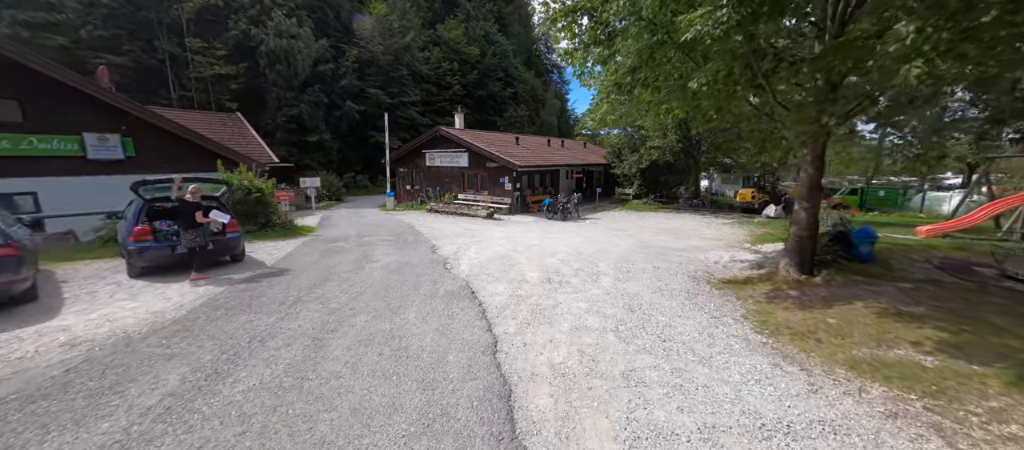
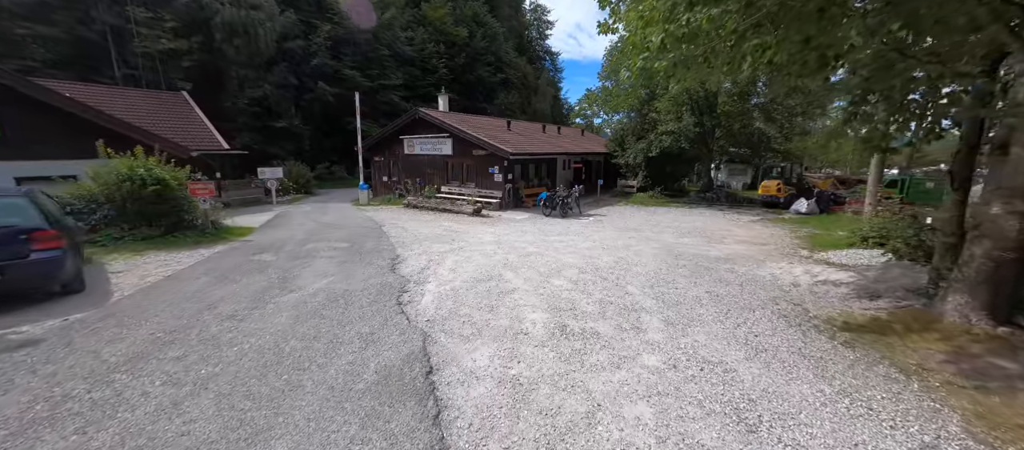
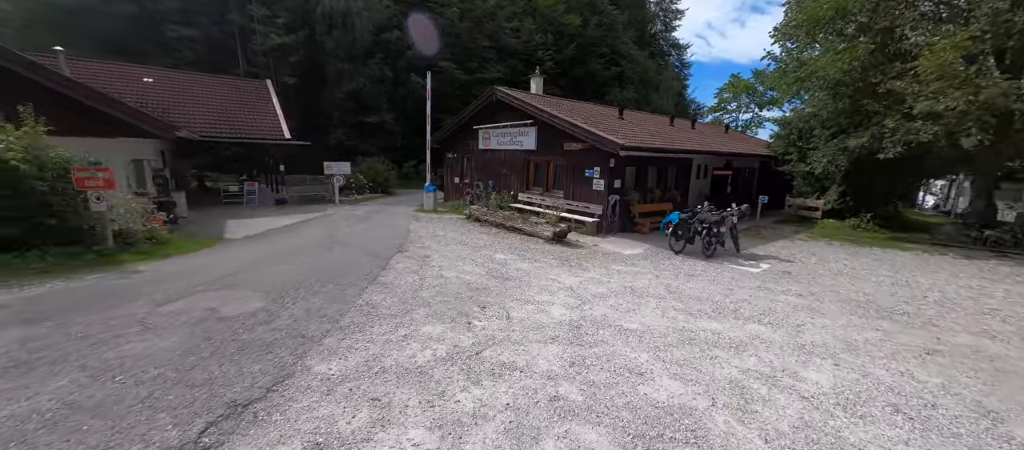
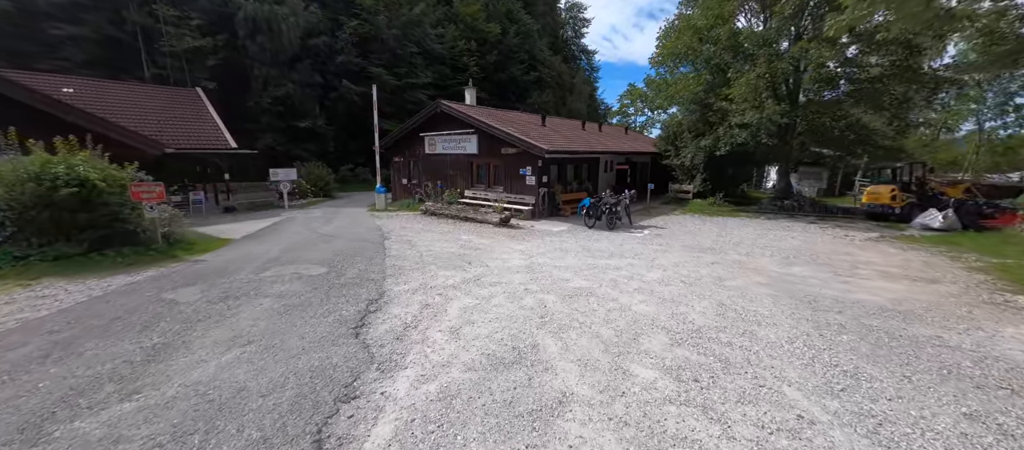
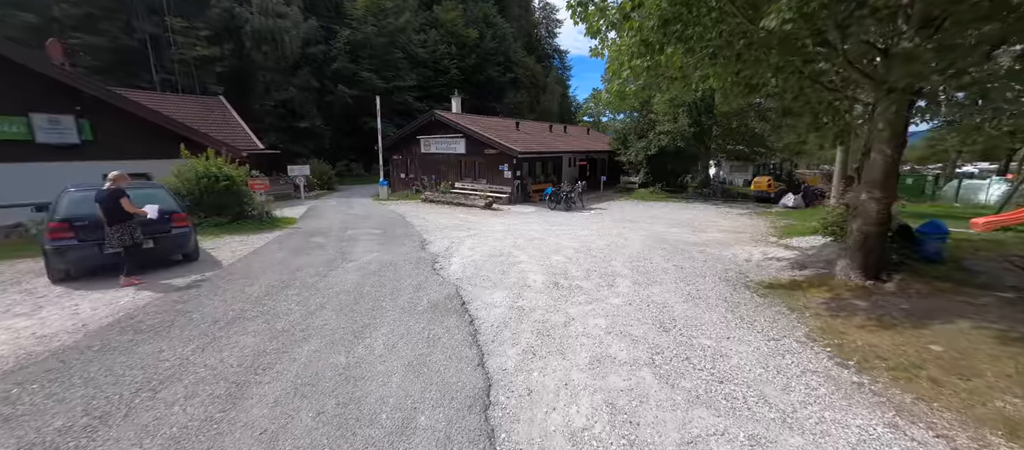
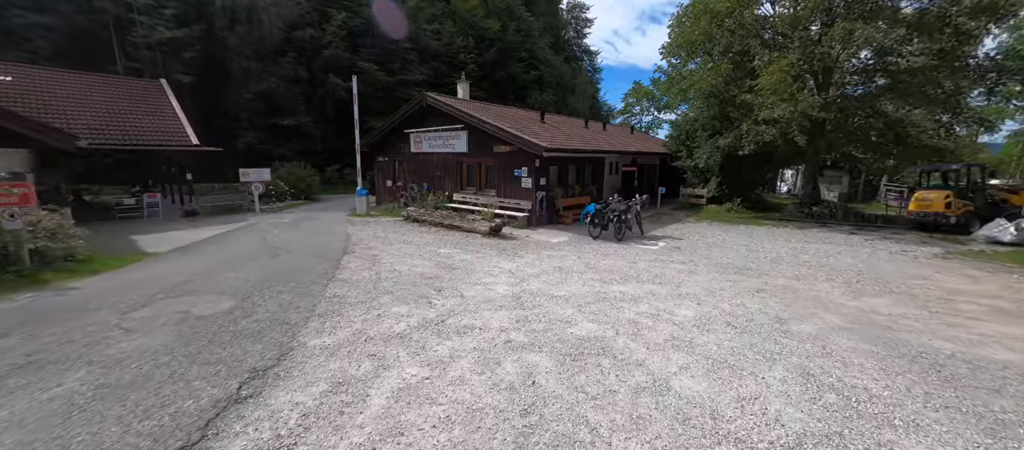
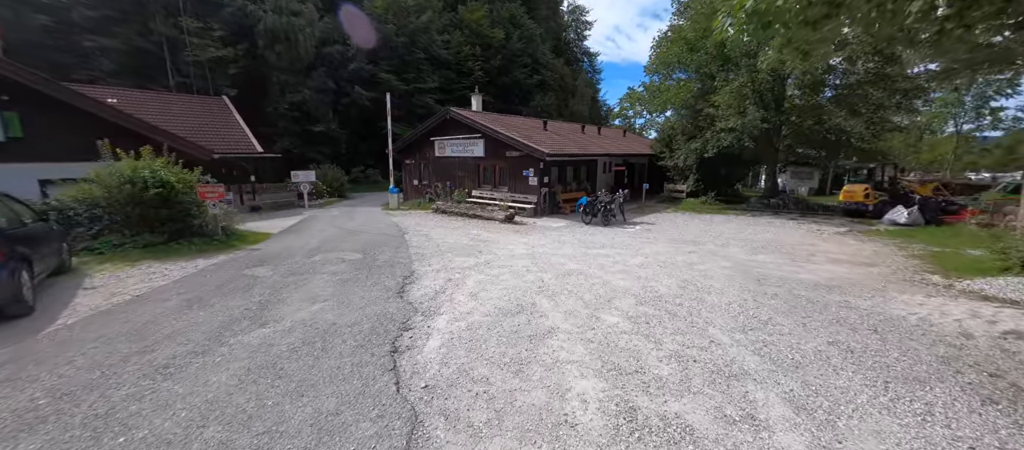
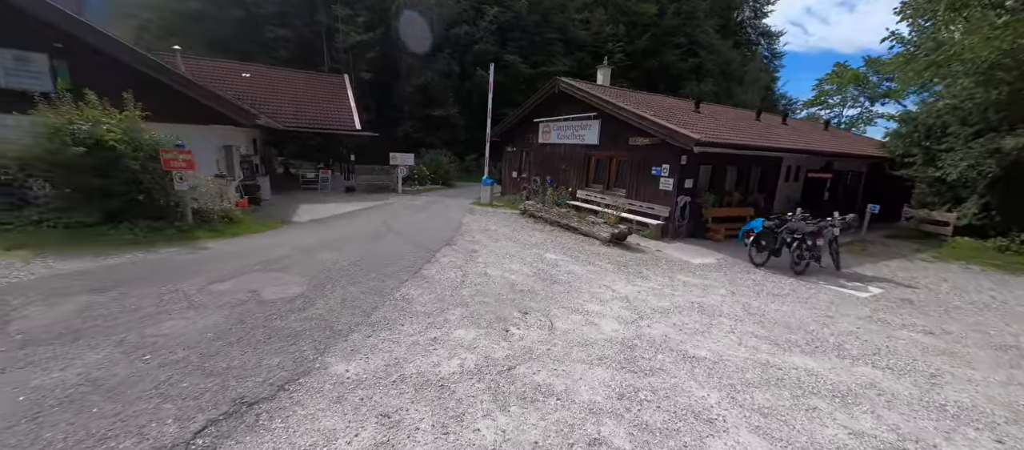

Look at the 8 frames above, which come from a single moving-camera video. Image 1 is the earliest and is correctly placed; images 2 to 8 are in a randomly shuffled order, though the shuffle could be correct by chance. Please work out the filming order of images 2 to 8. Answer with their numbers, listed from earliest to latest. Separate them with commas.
5, 2, 7, 4, 6, 3, 8
